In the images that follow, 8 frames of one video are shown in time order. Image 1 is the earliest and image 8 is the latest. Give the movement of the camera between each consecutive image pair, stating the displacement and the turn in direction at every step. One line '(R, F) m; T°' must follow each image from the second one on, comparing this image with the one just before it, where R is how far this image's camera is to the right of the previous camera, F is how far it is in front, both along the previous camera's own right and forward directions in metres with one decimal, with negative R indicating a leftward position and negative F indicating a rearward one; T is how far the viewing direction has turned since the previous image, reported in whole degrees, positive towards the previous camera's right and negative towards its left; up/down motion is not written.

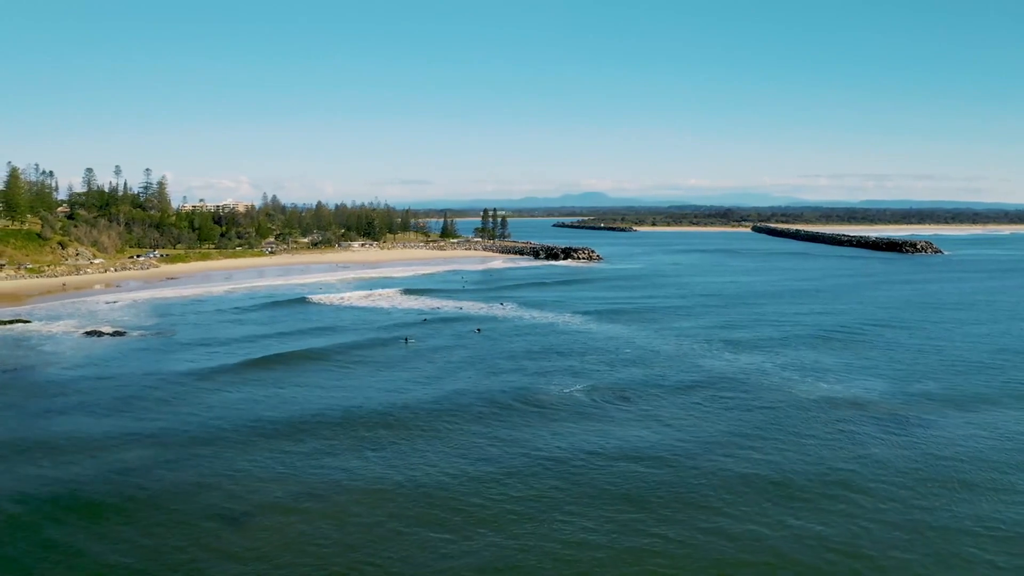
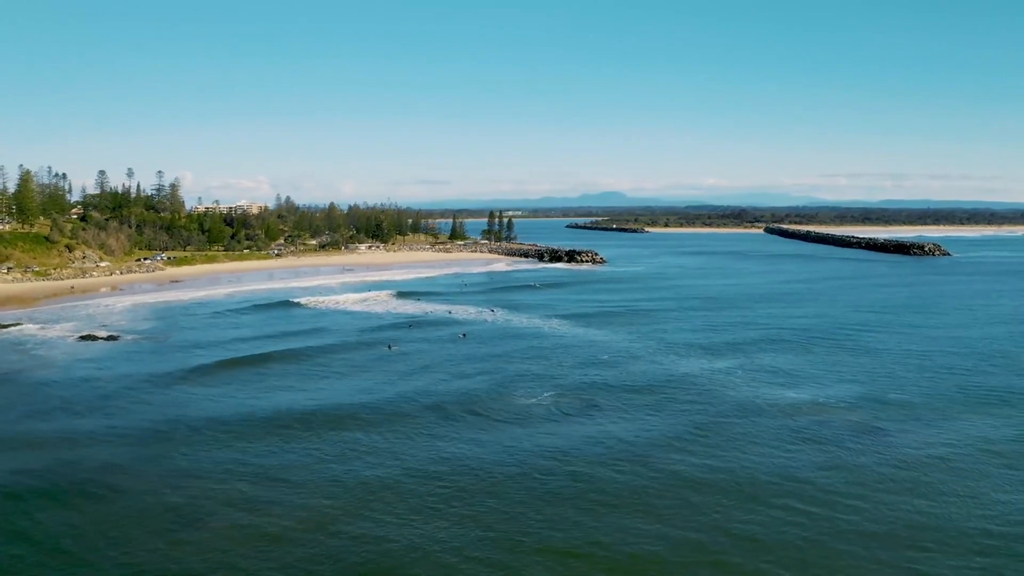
(+1.2, 0.0) m; -1°
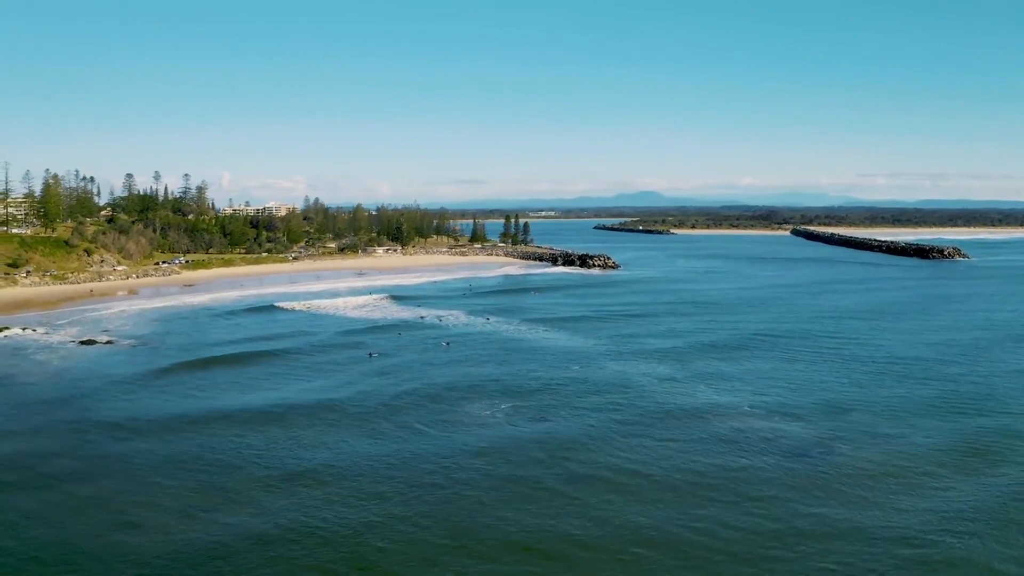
(+1.9, -0.1) m; -2°
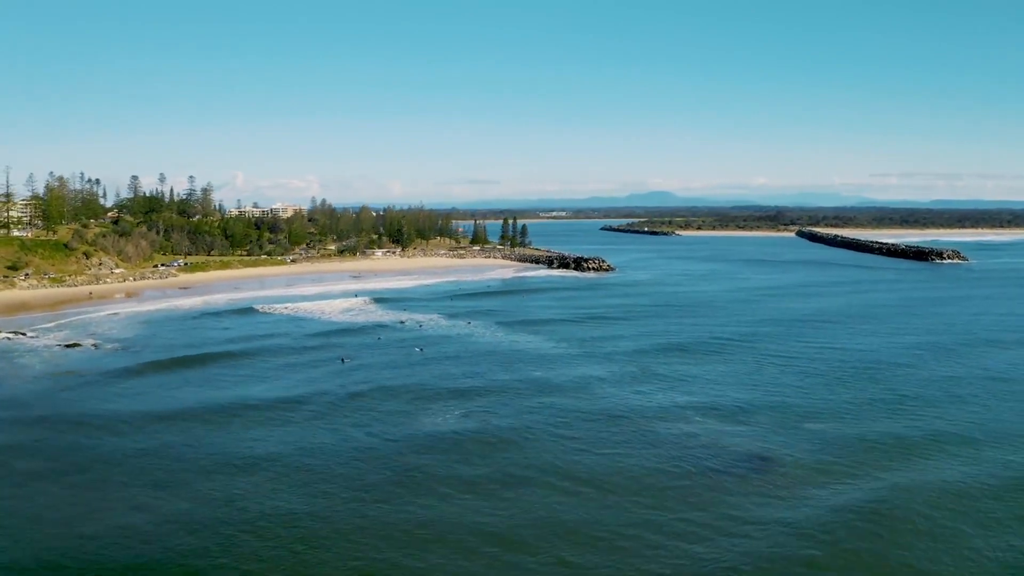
(+1.5, -0.3) m; 0°
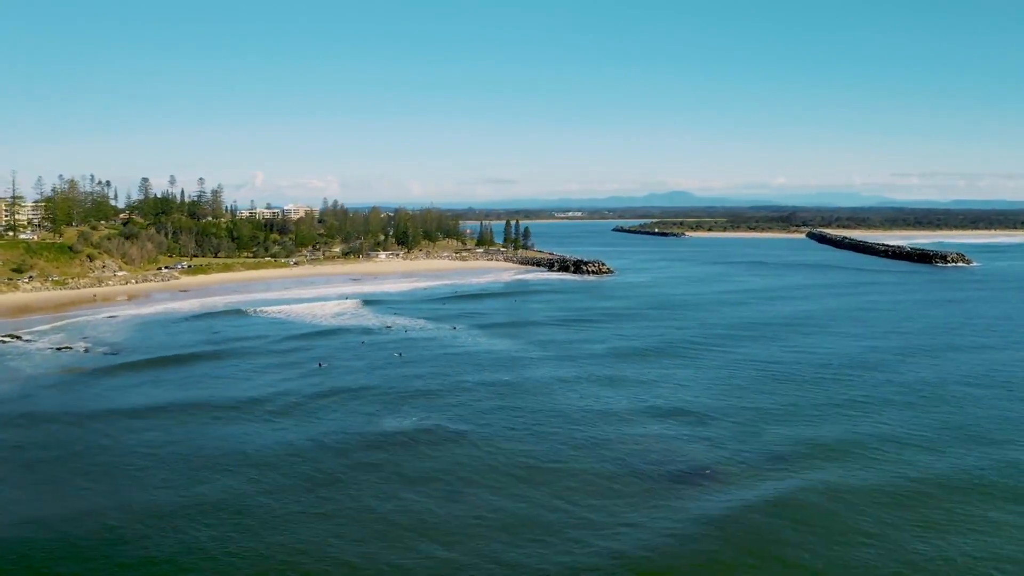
(+1.3, -0.2) m; -1°
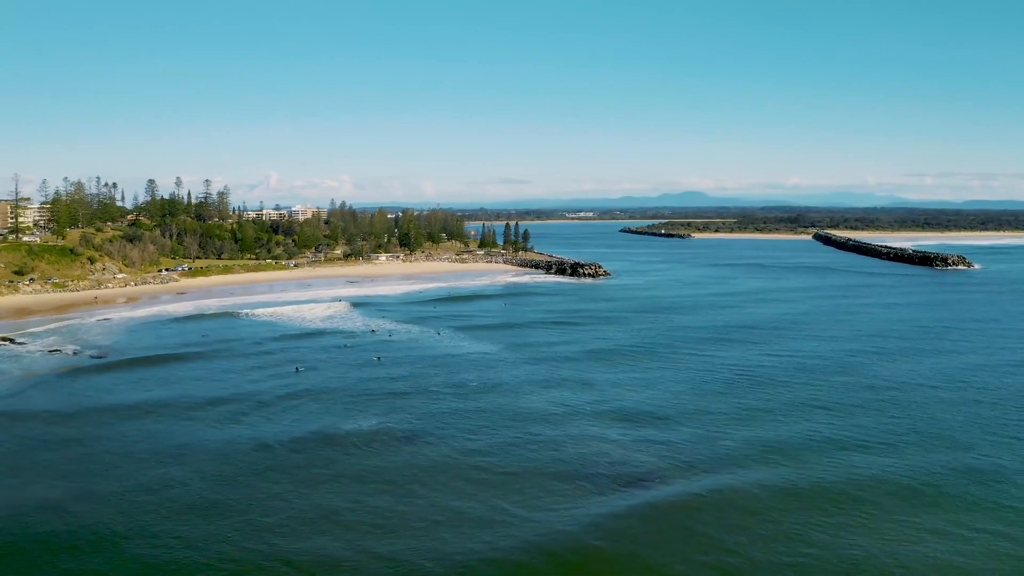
(+1.2, -0.2) m; 0°
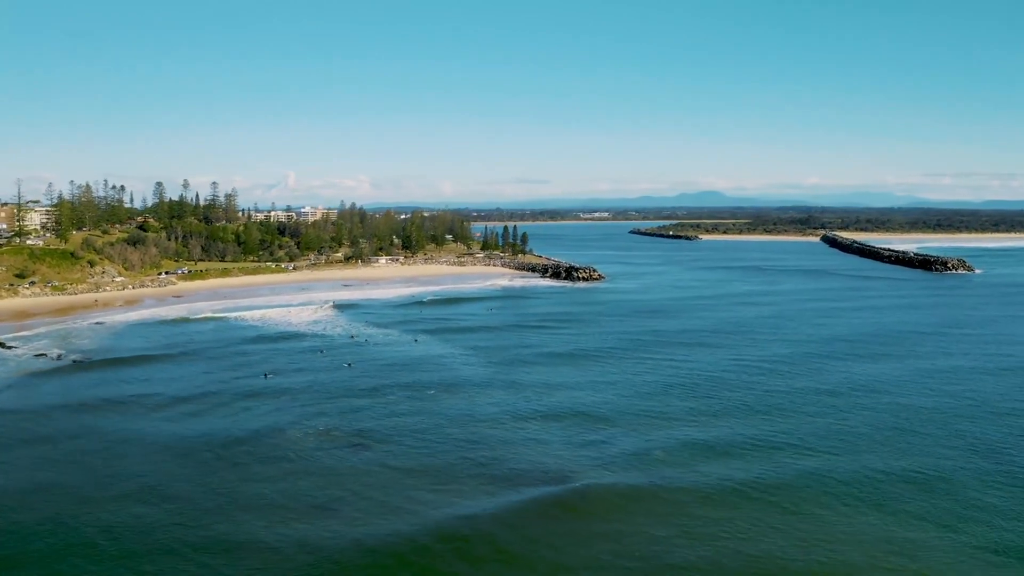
(+1.7, -0.4) m; 0°
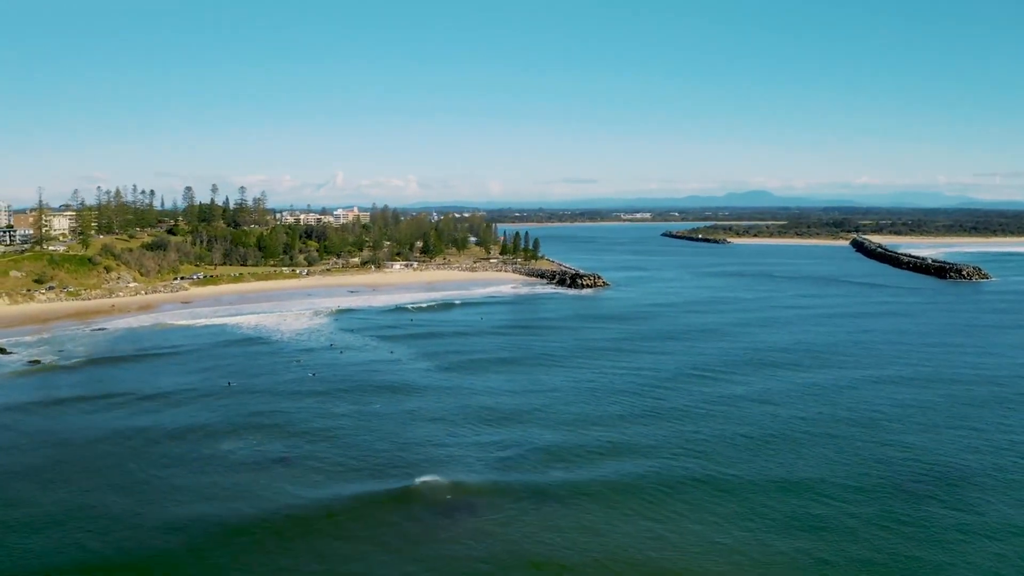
(+2.6, -0.4) m; -2°
